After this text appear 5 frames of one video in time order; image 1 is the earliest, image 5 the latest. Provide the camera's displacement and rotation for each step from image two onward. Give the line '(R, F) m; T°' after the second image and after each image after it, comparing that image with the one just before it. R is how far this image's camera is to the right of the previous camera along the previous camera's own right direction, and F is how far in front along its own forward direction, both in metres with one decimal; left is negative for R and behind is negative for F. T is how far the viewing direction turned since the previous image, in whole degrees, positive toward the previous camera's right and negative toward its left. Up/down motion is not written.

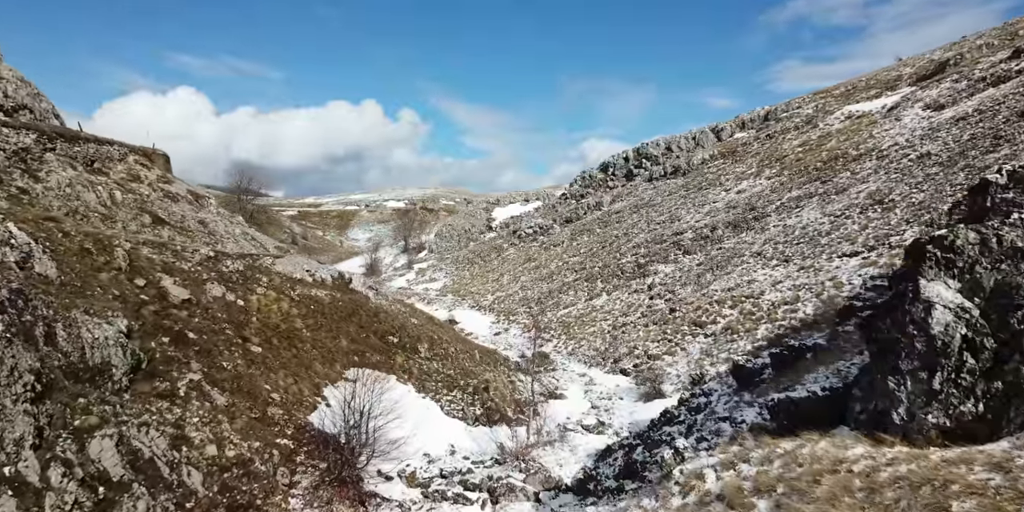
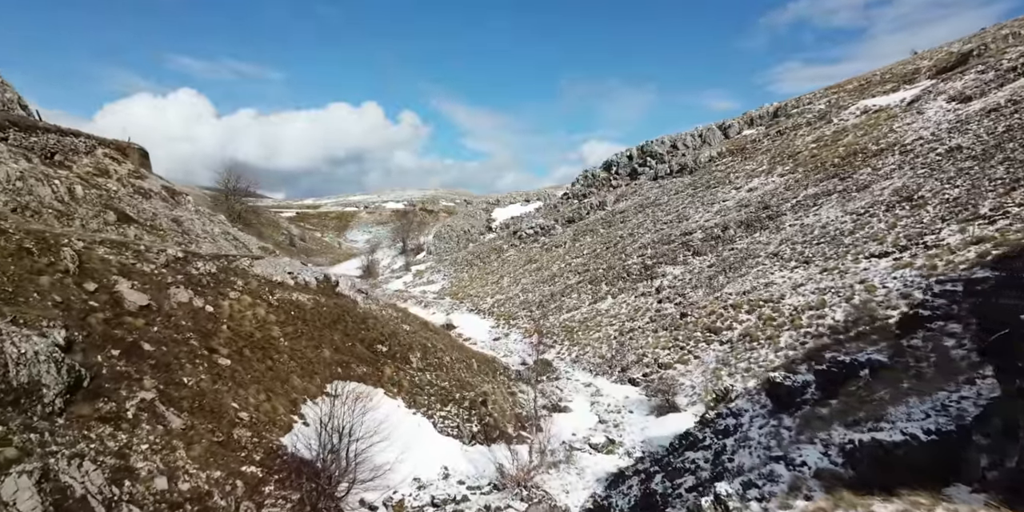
(0.0, +2.1) m; 0°
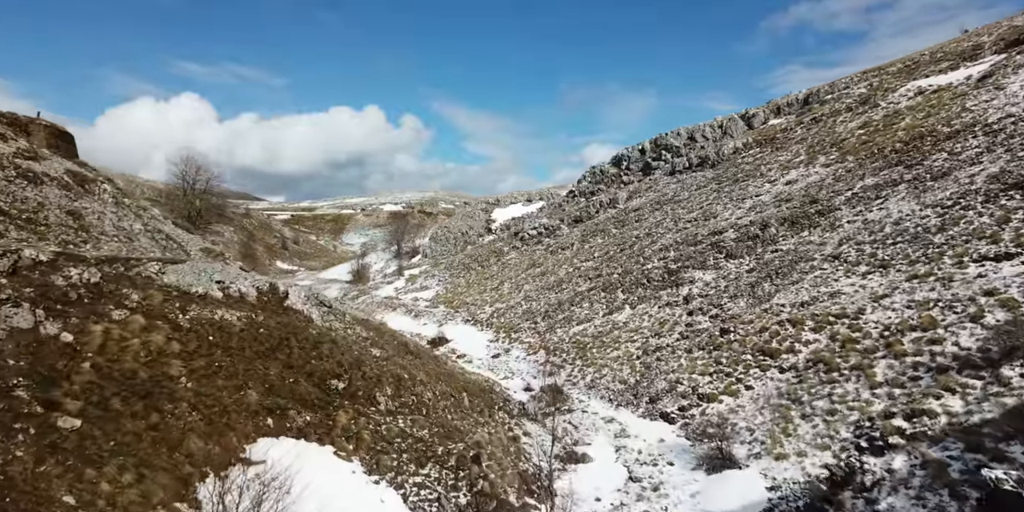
(0.0, +5.8) m; 0°
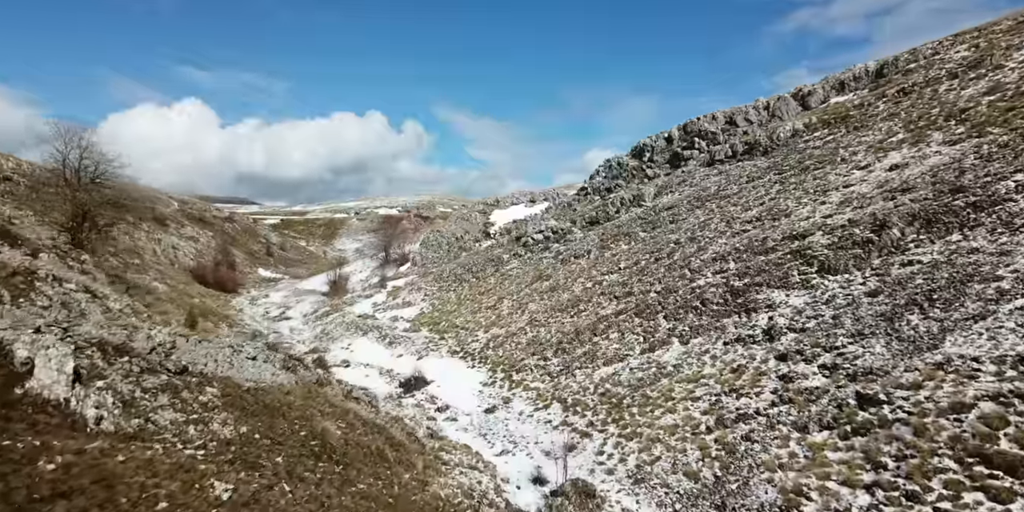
(0.0, +10.3) m; 0°
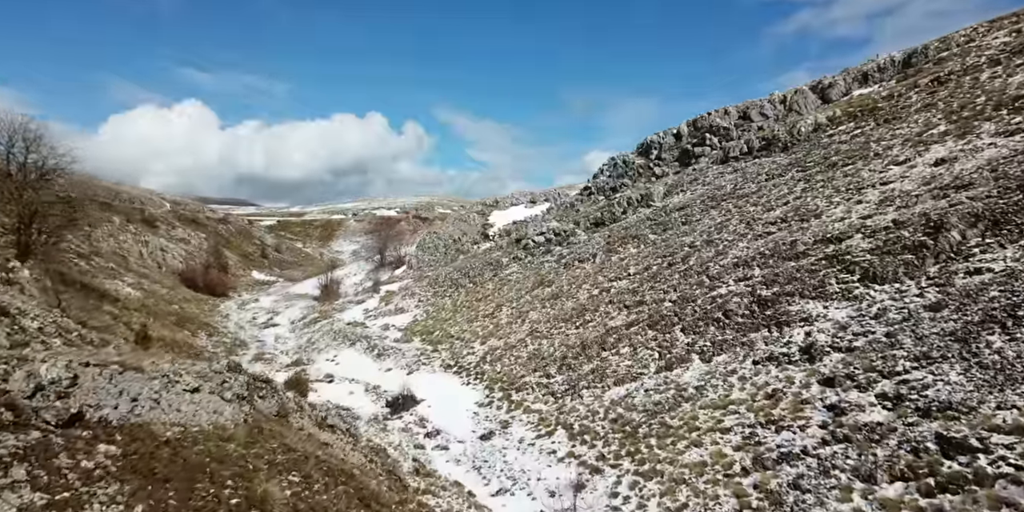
(0.0, +3.0) m; 0°
